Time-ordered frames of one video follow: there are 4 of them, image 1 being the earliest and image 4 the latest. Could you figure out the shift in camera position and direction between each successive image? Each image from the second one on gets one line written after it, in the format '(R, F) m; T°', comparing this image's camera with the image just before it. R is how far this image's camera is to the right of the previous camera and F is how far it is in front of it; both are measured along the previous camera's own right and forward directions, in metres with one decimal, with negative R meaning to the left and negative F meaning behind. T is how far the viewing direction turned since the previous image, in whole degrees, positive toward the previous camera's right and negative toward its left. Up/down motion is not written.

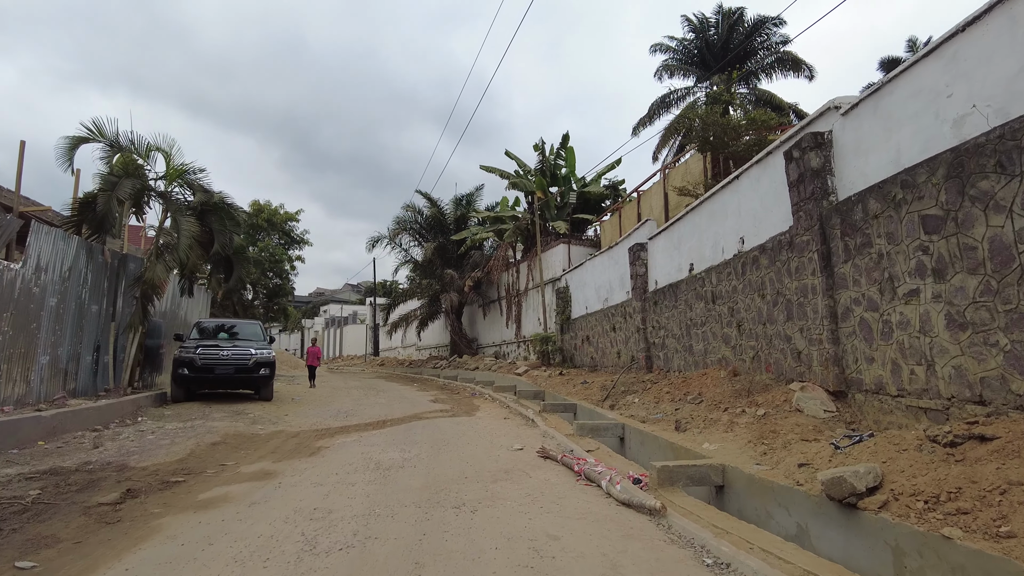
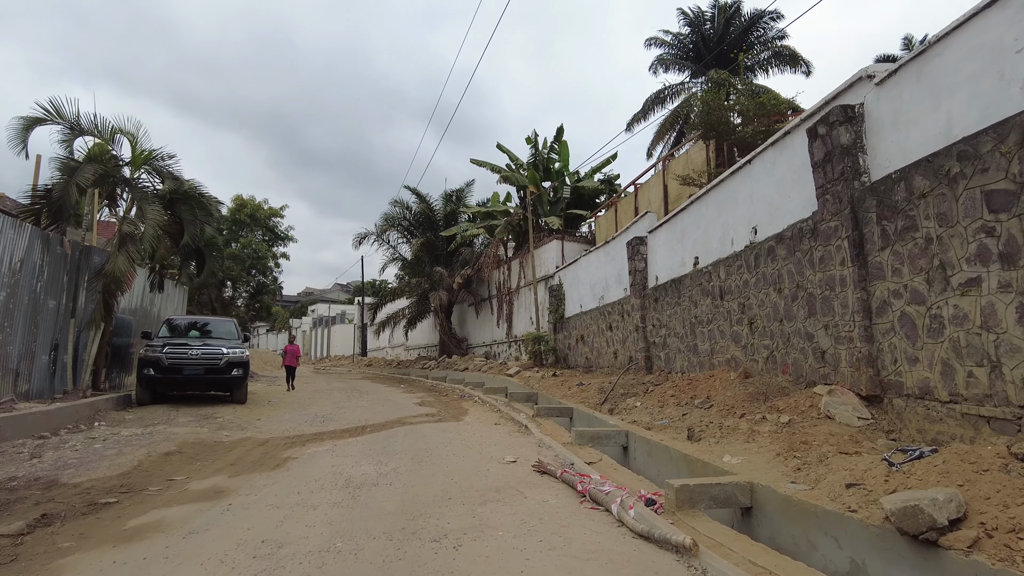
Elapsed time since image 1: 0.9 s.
(0.0, +0.8) m; +1°
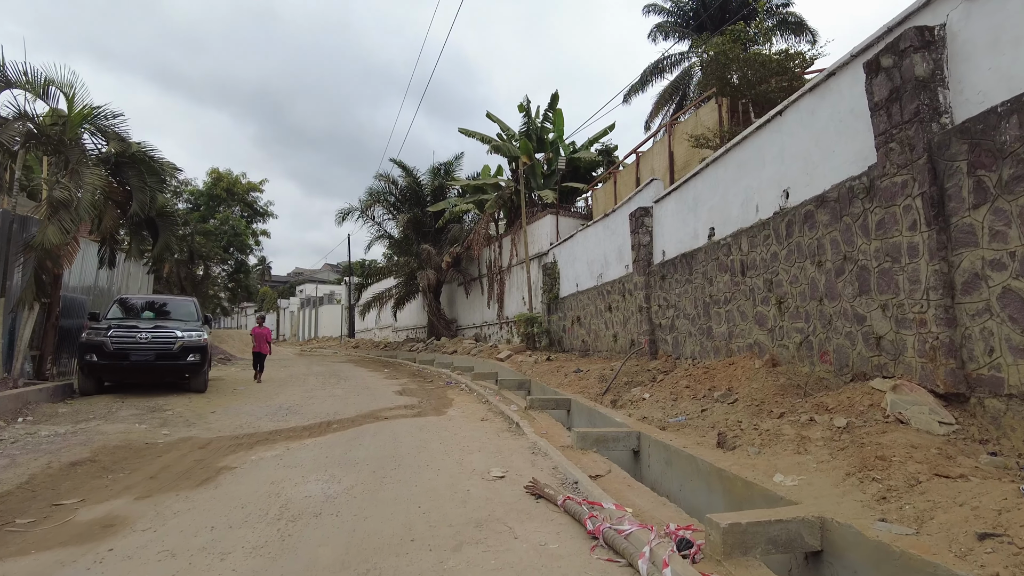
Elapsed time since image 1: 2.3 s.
(0.0, +1.3) m; +1°
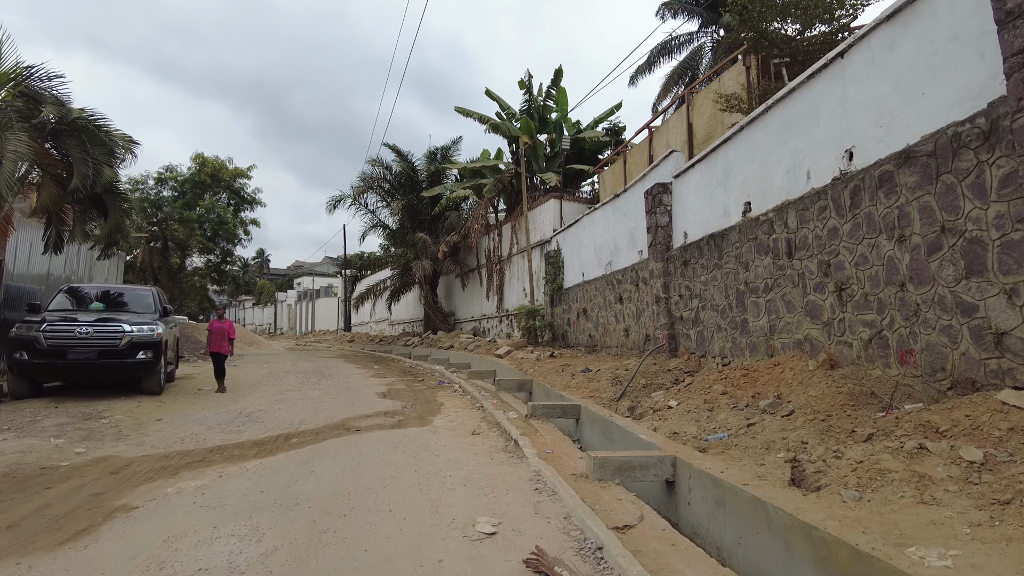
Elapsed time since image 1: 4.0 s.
(0.0, +1.5) m; 0°
